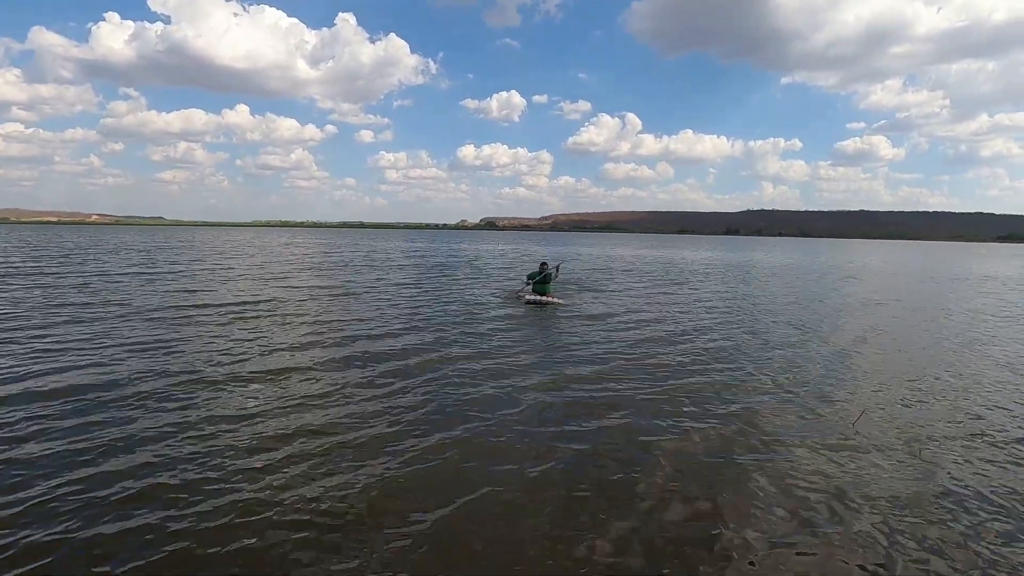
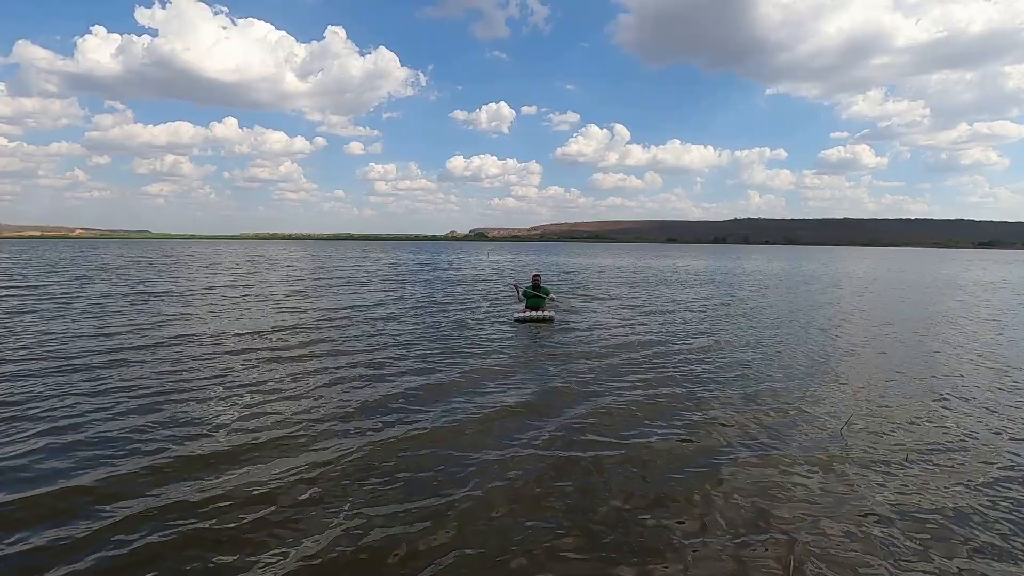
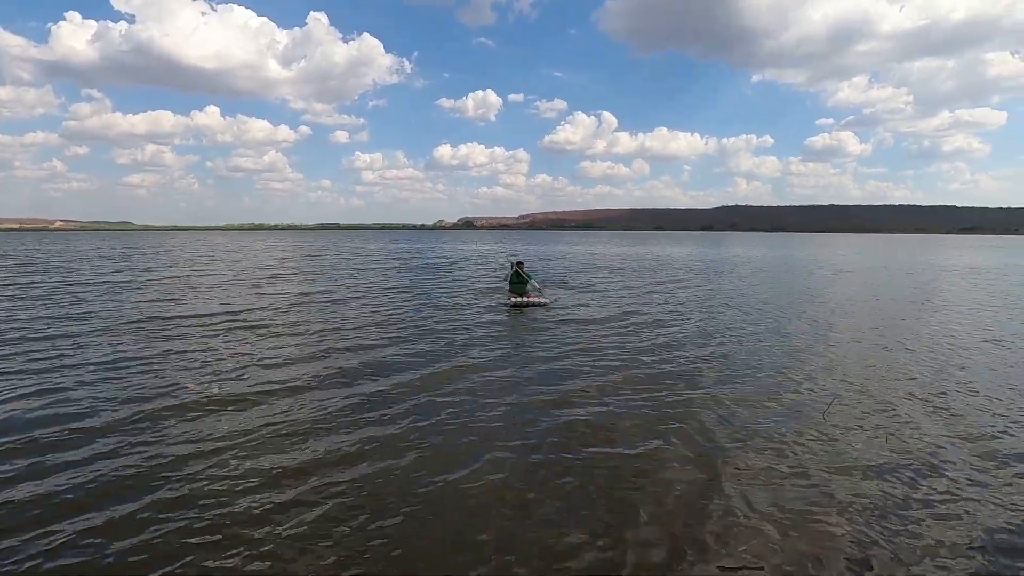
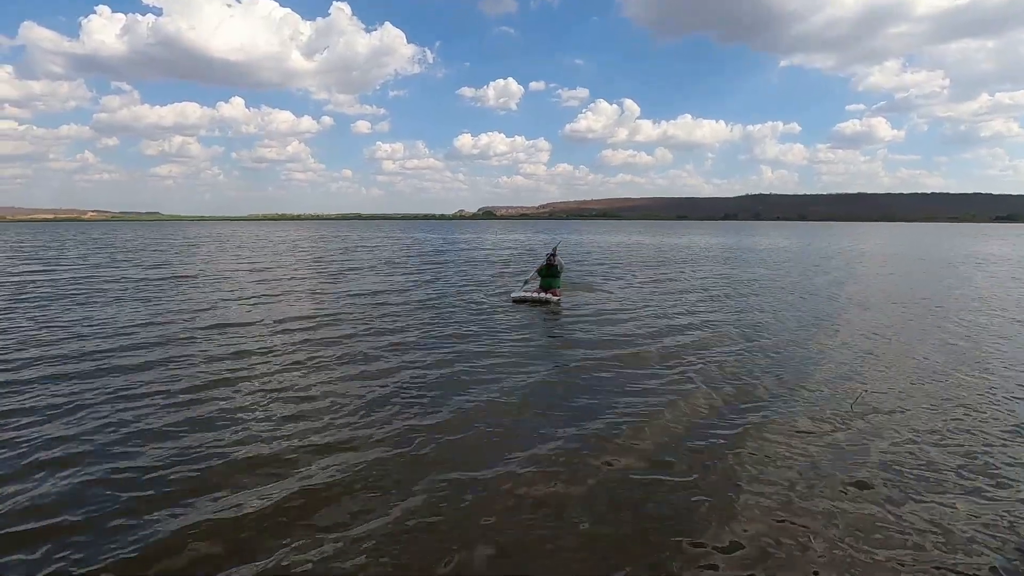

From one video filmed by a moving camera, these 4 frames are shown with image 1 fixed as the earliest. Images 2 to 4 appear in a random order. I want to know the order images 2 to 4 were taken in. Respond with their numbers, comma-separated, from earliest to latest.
3, 2, 4
